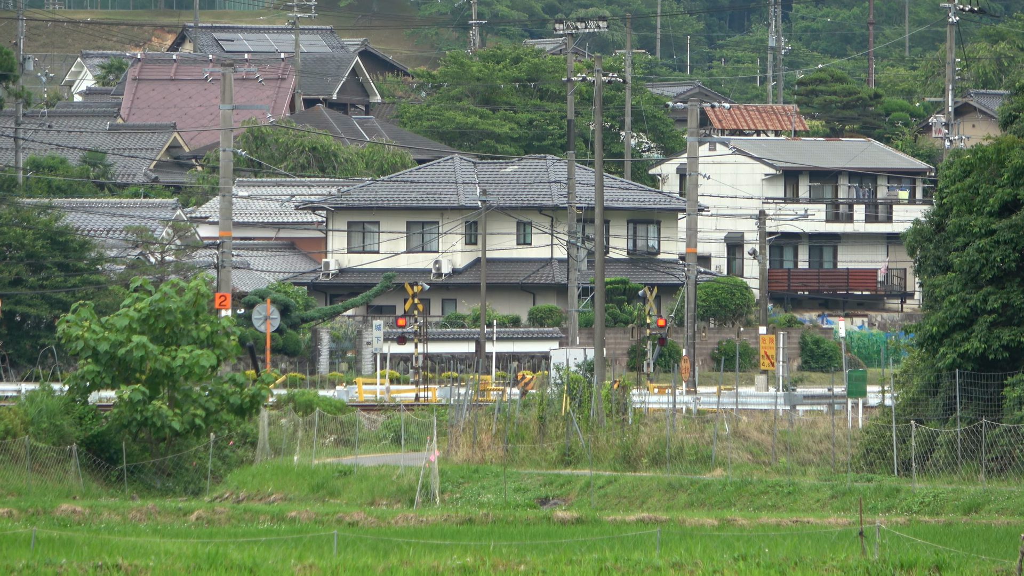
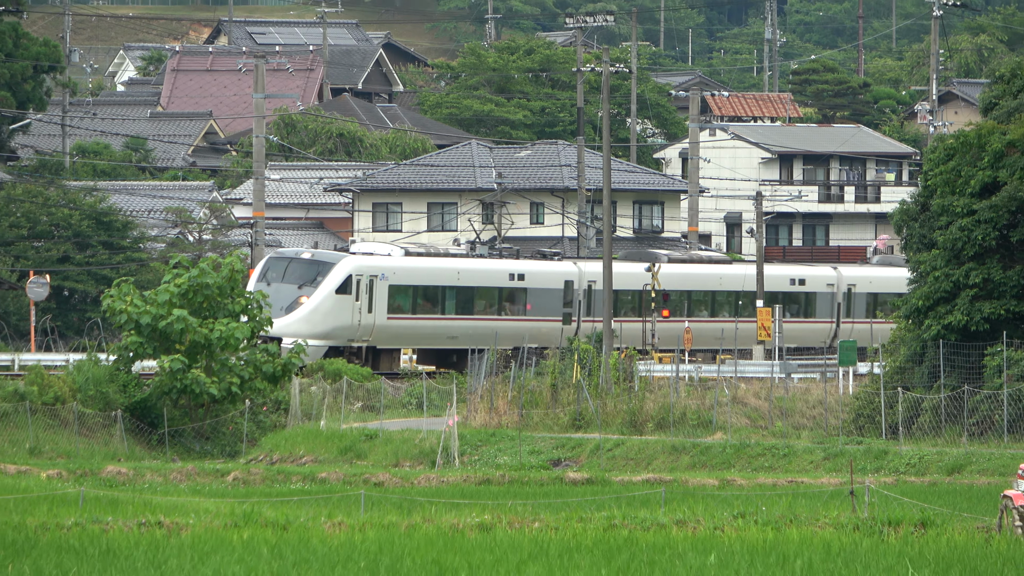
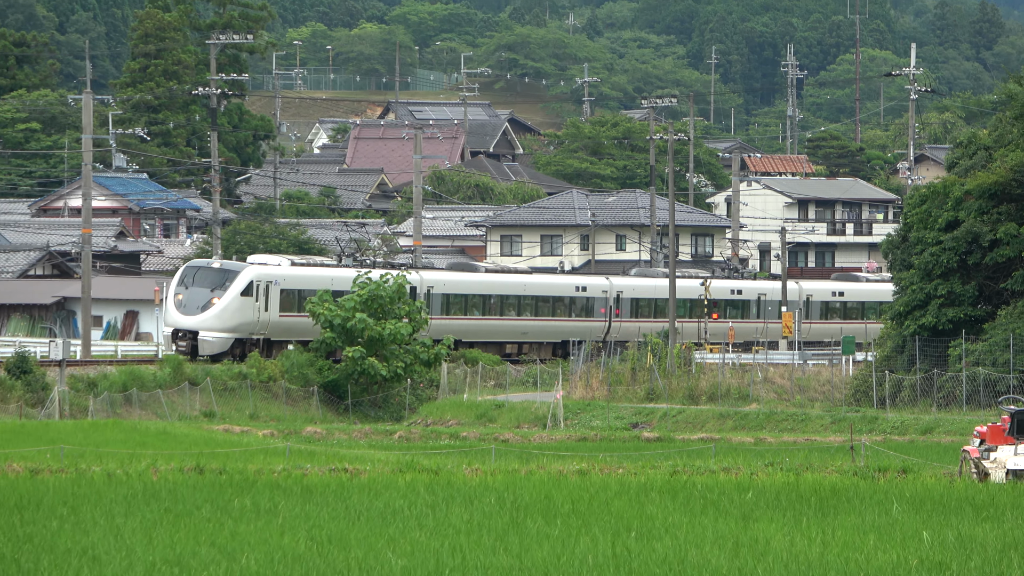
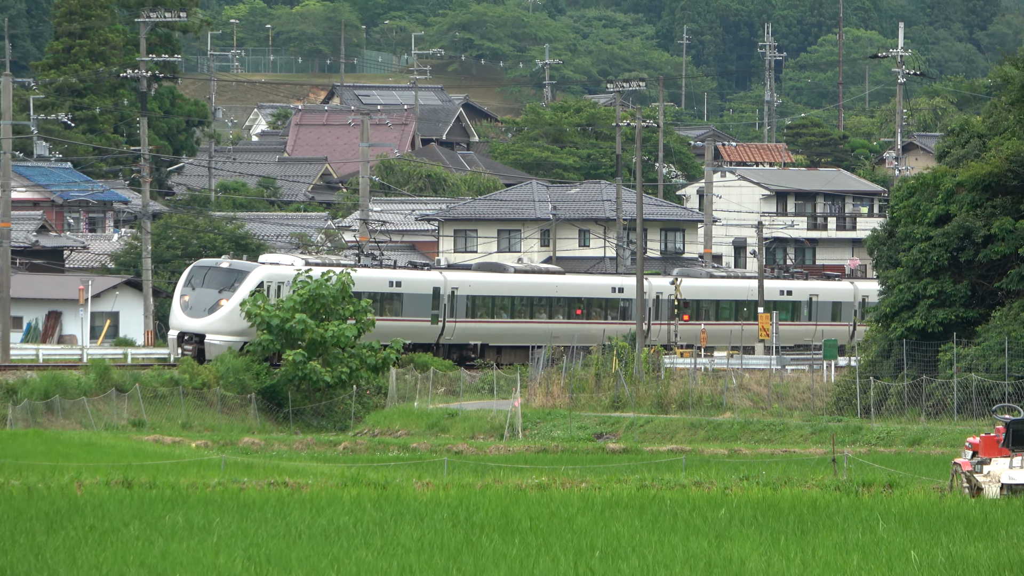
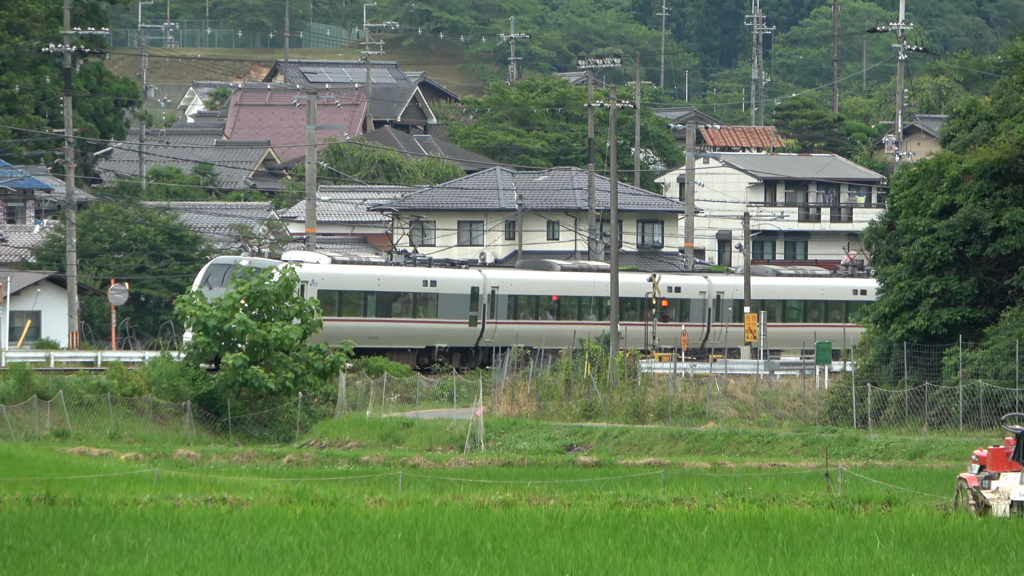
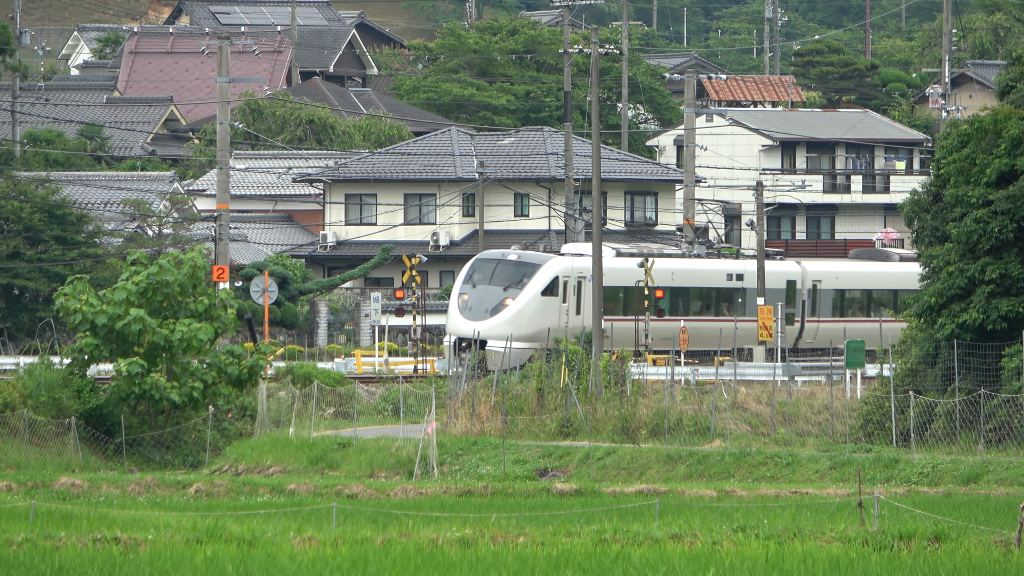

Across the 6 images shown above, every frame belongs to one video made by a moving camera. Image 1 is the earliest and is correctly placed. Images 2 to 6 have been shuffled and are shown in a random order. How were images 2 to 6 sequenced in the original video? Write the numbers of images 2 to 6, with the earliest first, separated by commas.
6, 2, 5, 4, 3
